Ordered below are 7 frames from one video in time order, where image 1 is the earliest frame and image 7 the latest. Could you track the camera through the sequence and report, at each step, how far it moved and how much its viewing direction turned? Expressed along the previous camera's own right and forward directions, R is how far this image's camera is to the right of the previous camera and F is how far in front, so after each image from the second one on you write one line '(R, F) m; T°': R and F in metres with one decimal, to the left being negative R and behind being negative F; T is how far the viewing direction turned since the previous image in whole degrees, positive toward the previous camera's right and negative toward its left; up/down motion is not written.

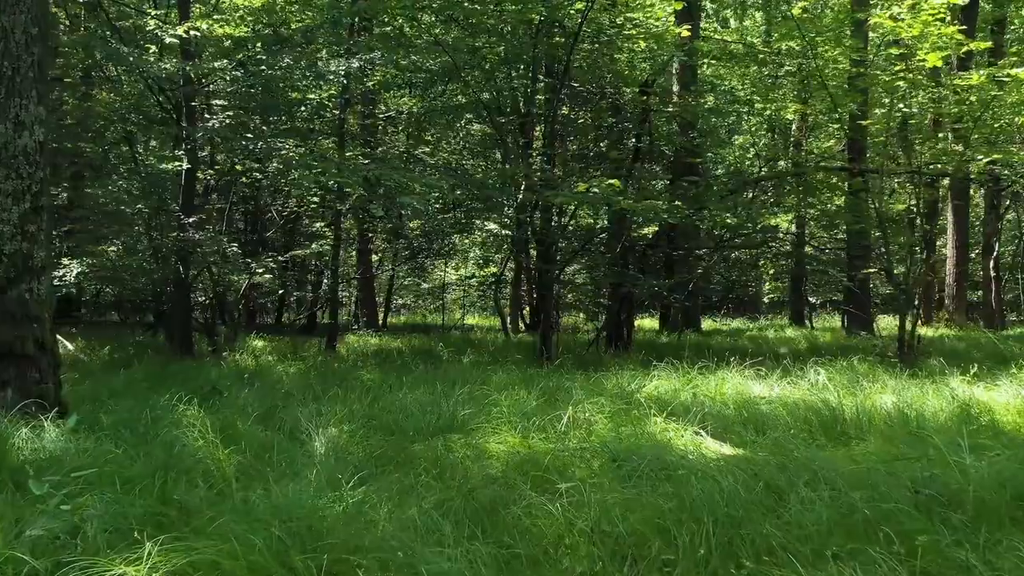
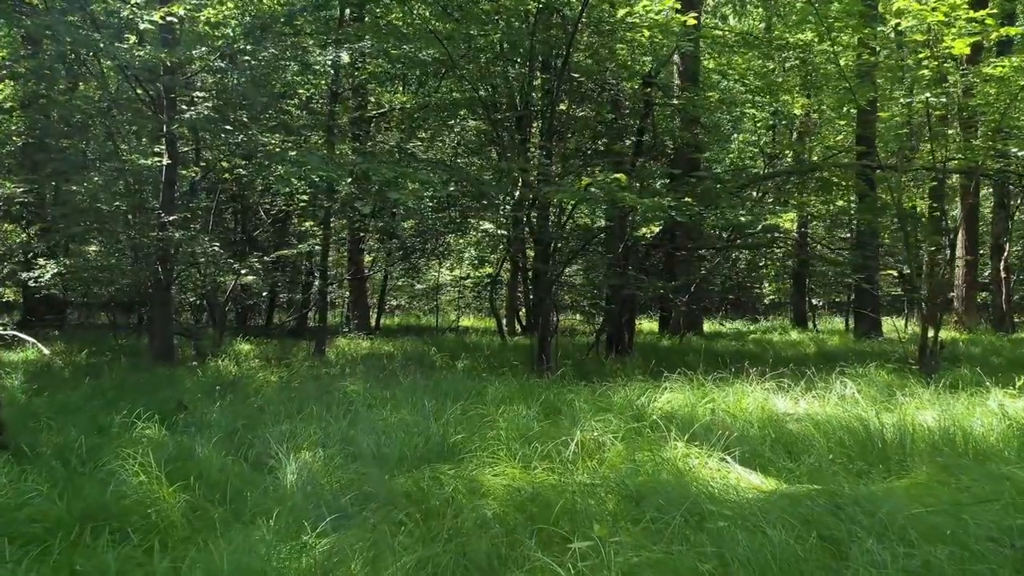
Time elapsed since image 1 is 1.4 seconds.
(0.0, +0.4) m; 0°
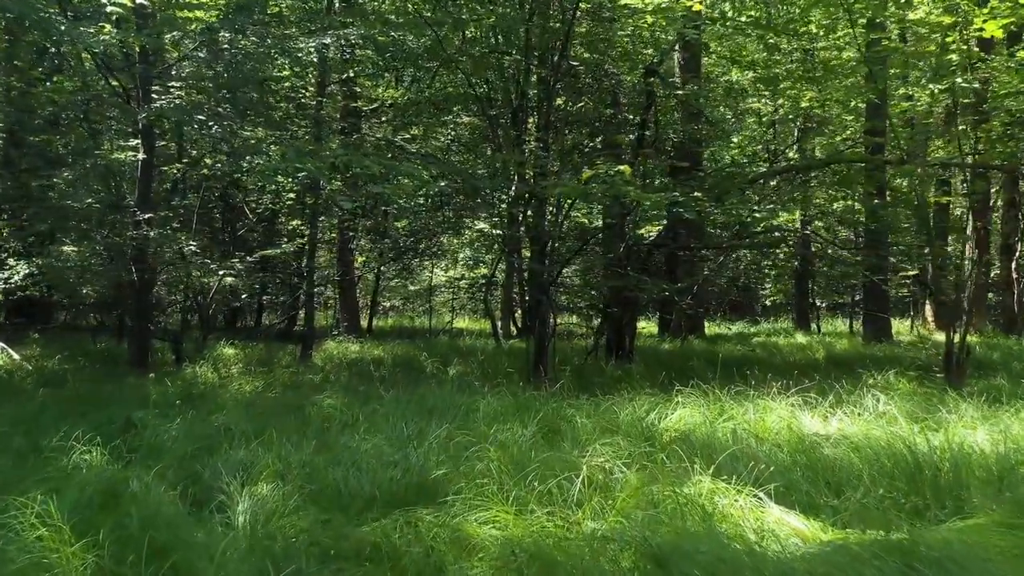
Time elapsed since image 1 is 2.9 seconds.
(0.0, +0.4) m; 0°
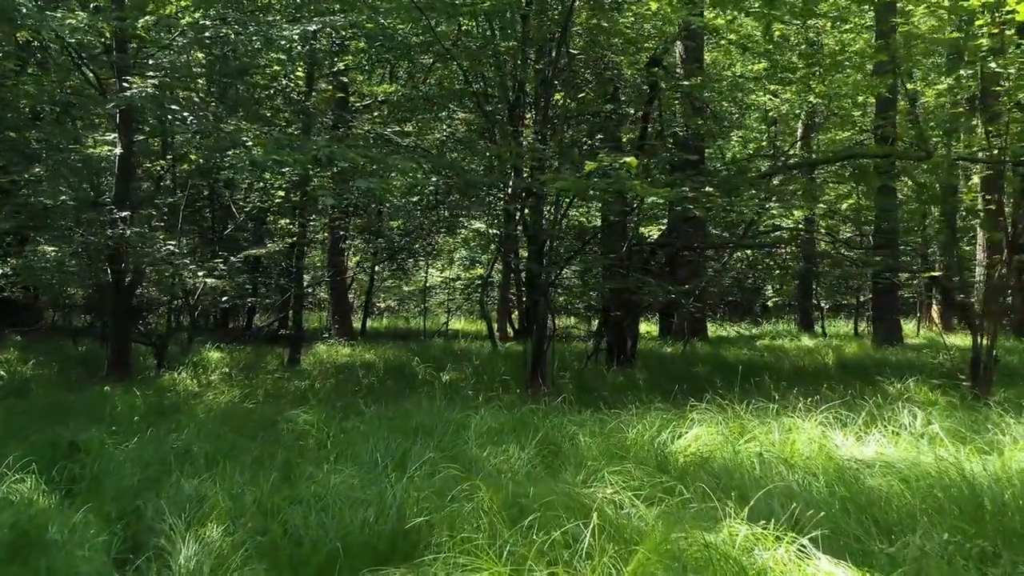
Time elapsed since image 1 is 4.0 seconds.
(0.0, +0.4) m; 0°
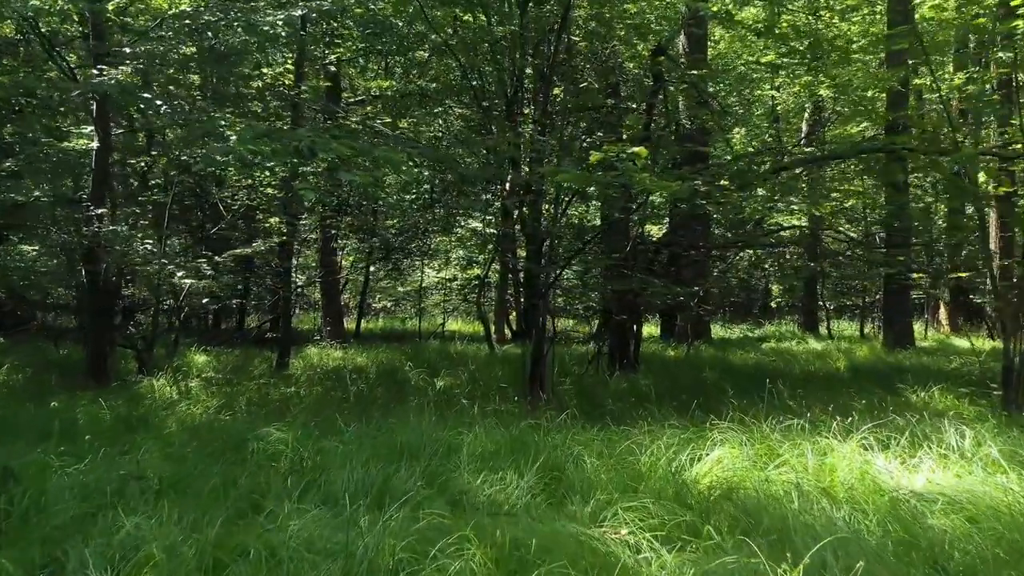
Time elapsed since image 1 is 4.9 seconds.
(0.0, +0.3) m; 0°
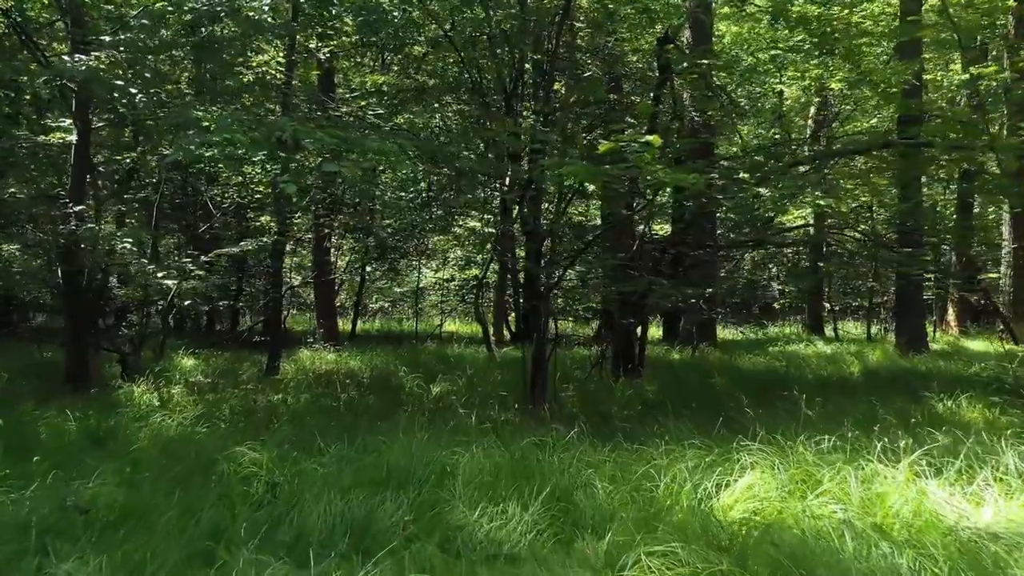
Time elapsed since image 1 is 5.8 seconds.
(0.0, +0.3) m; 0°
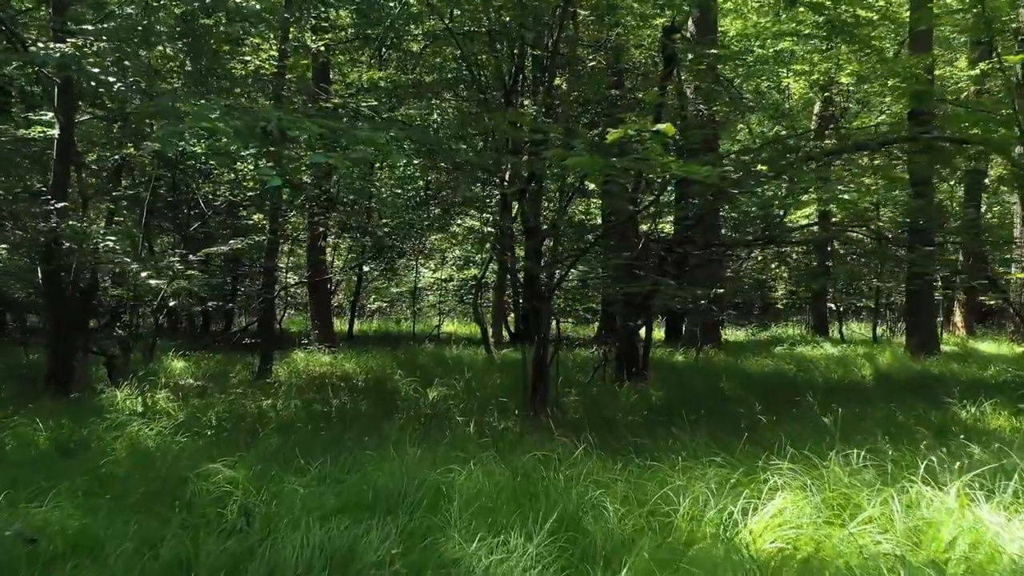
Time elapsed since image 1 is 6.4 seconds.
(0.0, +0.2) m; 0°
